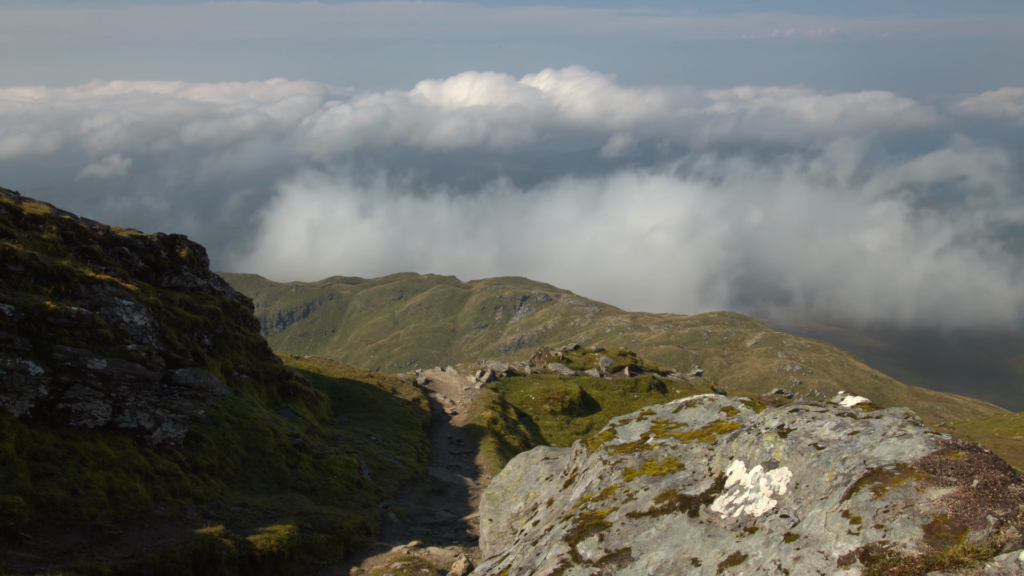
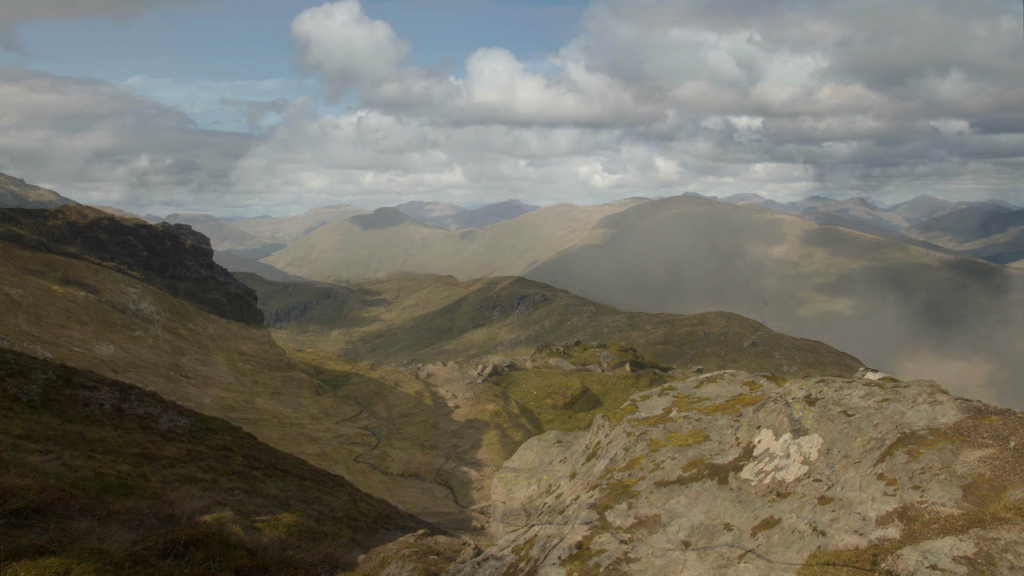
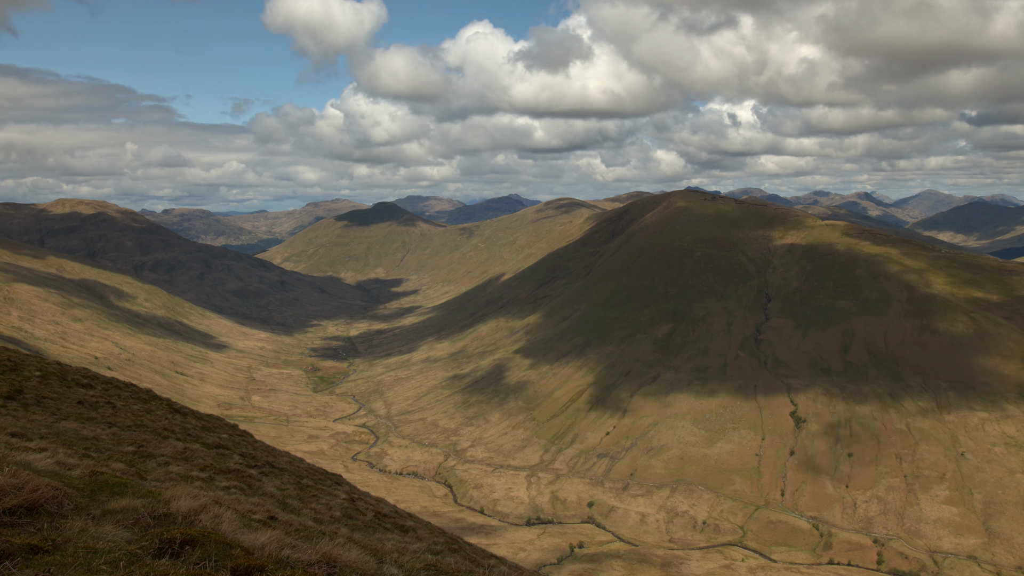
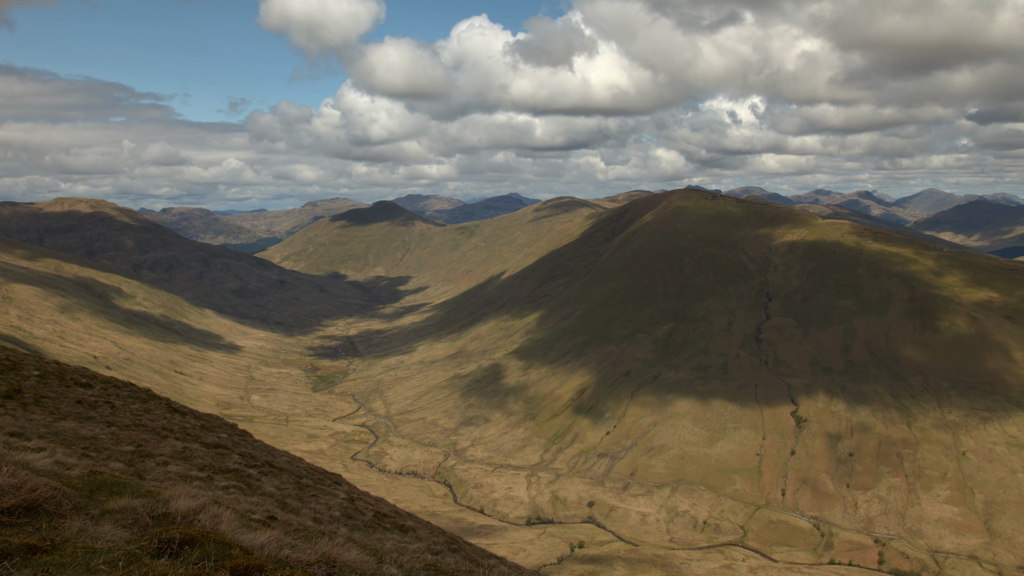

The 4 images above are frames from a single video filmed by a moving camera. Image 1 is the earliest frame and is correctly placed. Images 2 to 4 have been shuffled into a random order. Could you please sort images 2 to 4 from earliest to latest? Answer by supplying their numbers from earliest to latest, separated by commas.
2, 3, 4
